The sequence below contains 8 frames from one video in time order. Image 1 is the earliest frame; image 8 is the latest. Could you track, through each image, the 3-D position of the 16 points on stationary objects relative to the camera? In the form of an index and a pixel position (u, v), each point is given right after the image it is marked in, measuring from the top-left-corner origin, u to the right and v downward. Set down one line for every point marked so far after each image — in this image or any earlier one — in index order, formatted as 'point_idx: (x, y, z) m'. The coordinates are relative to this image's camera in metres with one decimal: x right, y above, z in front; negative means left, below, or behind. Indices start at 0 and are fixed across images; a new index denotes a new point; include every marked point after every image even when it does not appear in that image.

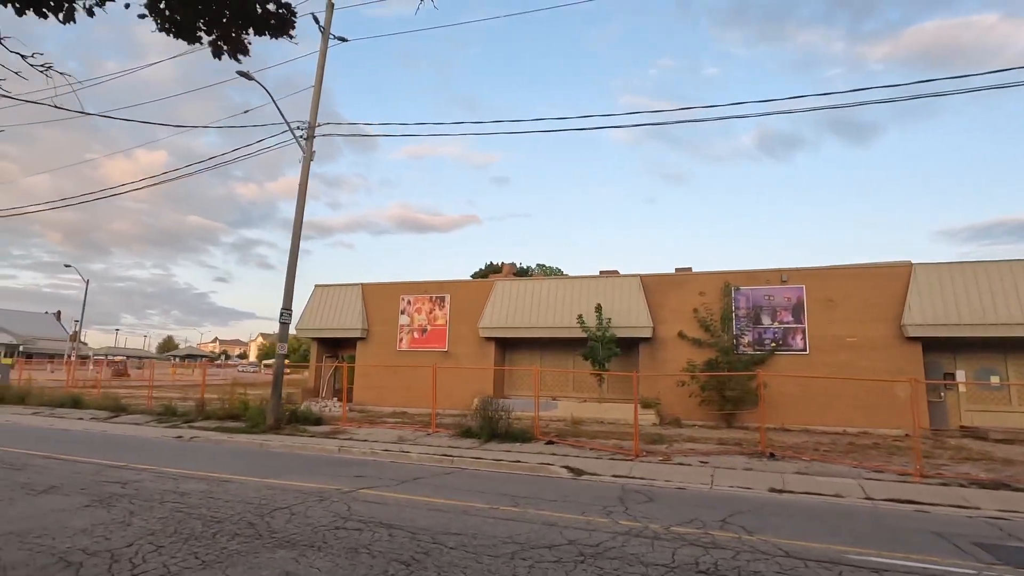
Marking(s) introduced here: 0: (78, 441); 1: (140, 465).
0: (-11.7, -4.1, +15.8) m
1: (-7.0, -3.3, +10.9) m
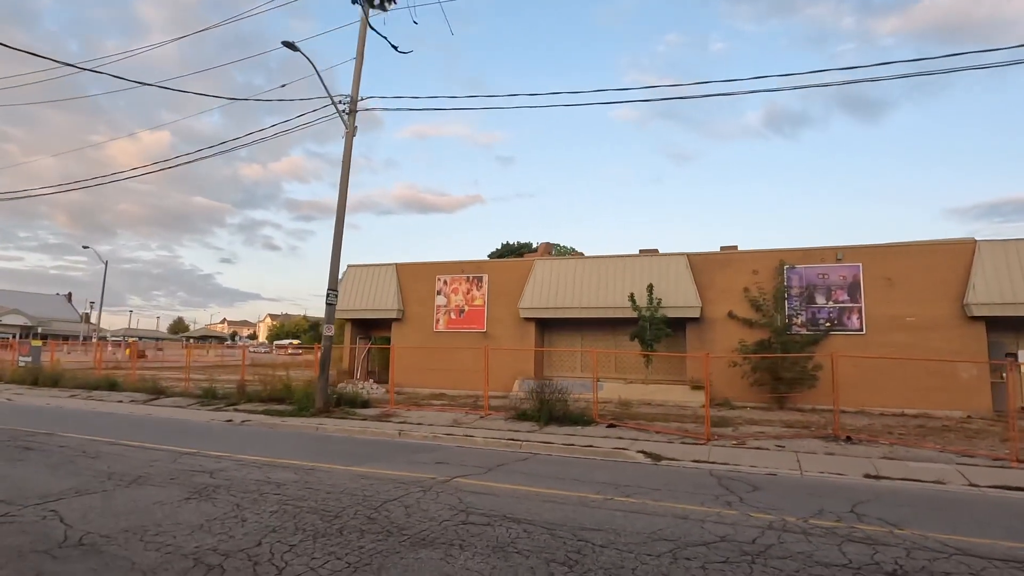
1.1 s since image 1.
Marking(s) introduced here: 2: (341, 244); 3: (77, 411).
0: (-10.1, -3.6, +15.4) m
1: (-5.4, -3.0, +10.6) m
2: (-5.3, +1.3, +18.1) m
3: (-13.9, -3.9, +18.7) m
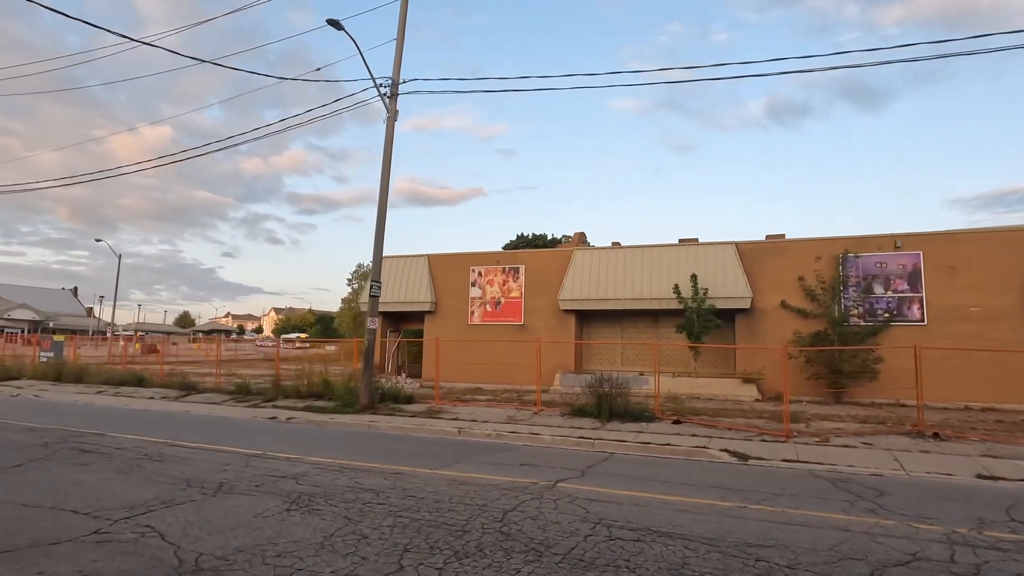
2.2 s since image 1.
0: (-8.6, -3.4, +14.8) m
1: (-3.9, -2.8, +9.9) m
2: (-3.8, +1.6, +17.3) m
3: (-12.3, -3.7, +18.0) m
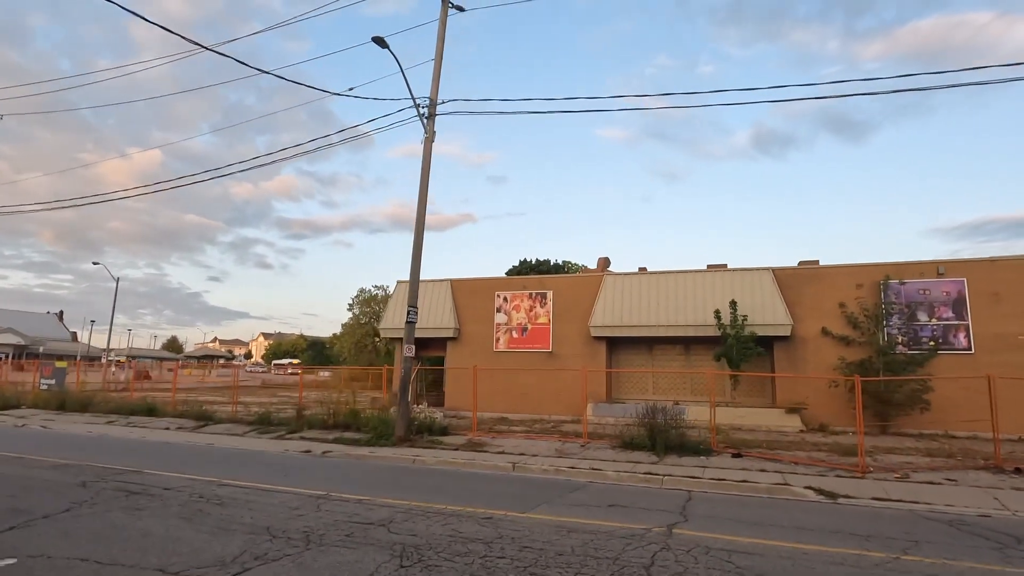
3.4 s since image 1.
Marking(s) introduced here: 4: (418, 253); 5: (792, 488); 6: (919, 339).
0: (-7.3, -4.0, +13.8) m
1: (-2.5, -3.2, +9.0) m
2: (-2.6, +0.9, +16.7) m
3: (-11.1, -4.4, +16.9) m
4: (-2.7, +1.0, +16.6) m
5: (+5.3, -3.8, +11.1) m
6: (+13.1, -1.6, +18.8) m
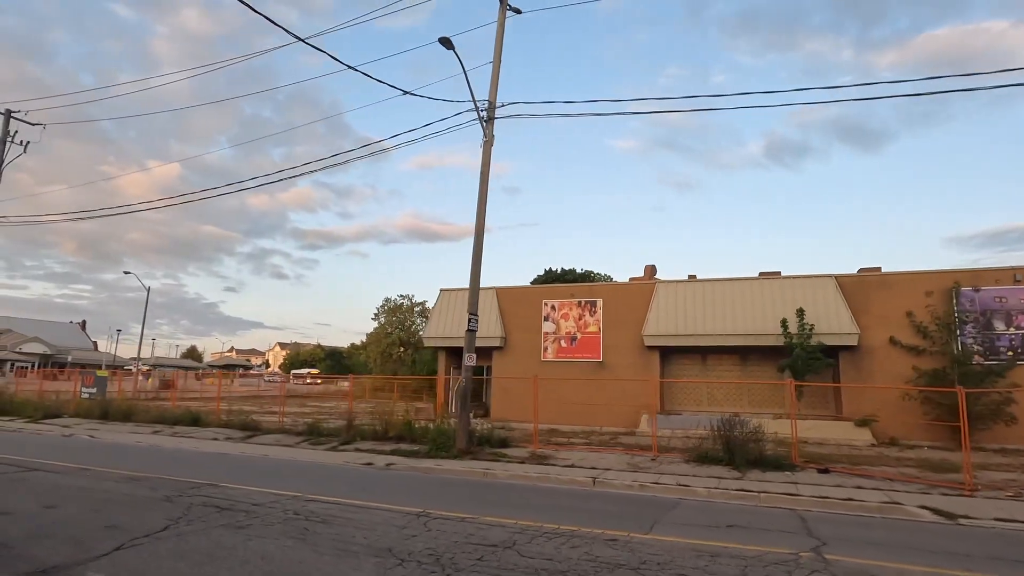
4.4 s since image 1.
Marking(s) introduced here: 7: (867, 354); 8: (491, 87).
0: (-5.6, -4.1, +13.4) m
1: (-1.0, -3.2, +8.5) m
2: (-0.9, +0.7, +16.2) m
3: (-9.4, -4.6, +16.6) m
4: (-0.9, +0.8, +16.2) m
5: (+6.9, -3.9, +10.4) m
6: (+14.9, -1.9, +17.9) m
7: (+11.7, -2.2, +19.2) m
8: (-0.6, +5.8, +16.8) m
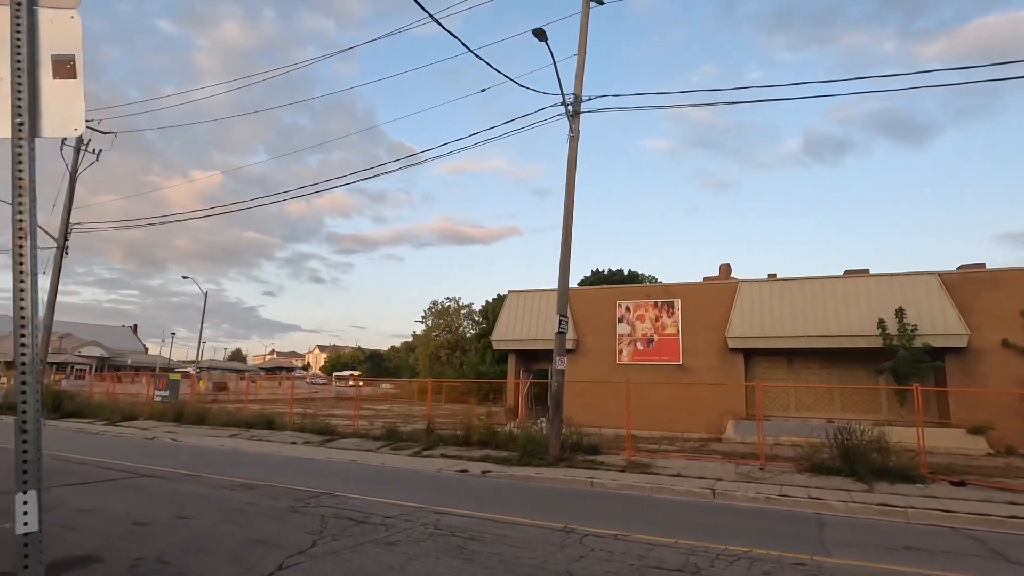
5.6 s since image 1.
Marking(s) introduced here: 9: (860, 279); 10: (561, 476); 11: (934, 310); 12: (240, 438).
0: (-3.3, -4.1, +13.0) m
1: (+1.1, -3.2, +7.9) m
2: (+1.6, +0.7, +15.6) m
3: (-6.9, -4.7, +16.4) m
4: (+1.5, +0.8, +15.6) m
5: (+9.1, -3.8, +9.3) m
6: (+17.4, -1.7, +16.5) m
7: (+14.3, -2.1, +17.9) m
8: (+1.8, +5.8, +16.2) m
9: (+11.7, +0.3, +19.7) m
10: (+1.1, -4.2, +13.1) m
11: (+13.2, -0.7, +18.3) m
12: (-9.2, -5.0, +19.7) m
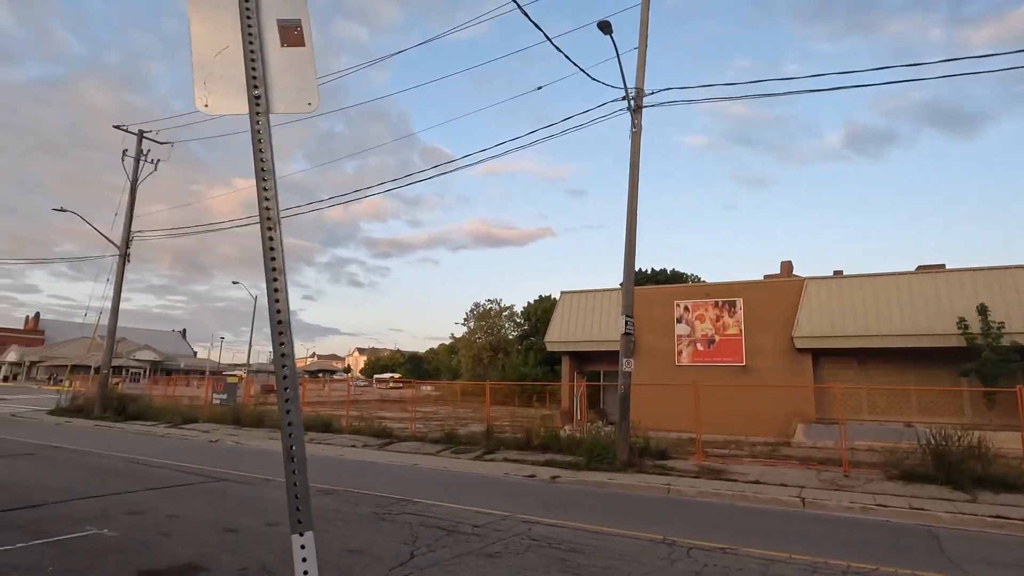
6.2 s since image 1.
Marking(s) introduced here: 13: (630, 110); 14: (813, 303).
0: (-1.7, -4.2, +12.8) m
1: (+2.3, -3.2, +7.4) m
2: (+3.2, +0.7, +15.2) m
3: (-5.1, -4.8, +16.4) m
4: (+3.2, +0.8, +15.1) m
5: (+10.4, -3.7, +8.4) m
6: (+19.1, -1.5, +15.1) m
7: (+16.1, -1.9, +16.7) m
8: (+3.4, +5.8, +15.7) m
9: (+13.6, +0.5, +18.7) m
10: (+2.7, -4.2, +12.7) m
11: (+15.0, -0.6, +17.2) m
12: (-7.2, -5.2, +19.8) m
13: (+3.2, +4.9, +16.0) m
14: (+10.2, -0.5, +19.9) m
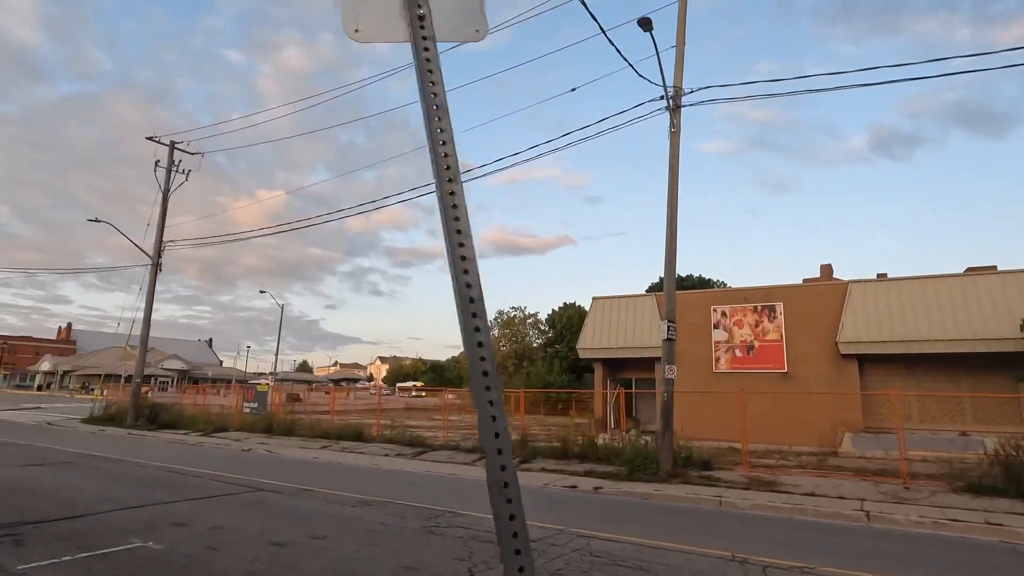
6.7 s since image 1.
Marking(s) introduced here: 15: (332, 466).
0: (-0.8, -4.3, +12.4) m
1: (+3.0, -3.2, +7.0) m
2: (+4.1, +0.6, +14.7) m
3: (-4.1, -4.9, +16.1) m
4: (+4.1, +0.7, +14.6) m
5: (+11.1, -3.7, +7.7) m
6: (+20.0, -1.5, +14.0) m
7: (+17.1, -2.0, +15.8) m
8: (+4.3, +5.7, +15.3) m
9: (+14.7, +0.4, +17.9) m
10: (+3.5, -4.3, +12.2) m
11: (+16.1, -0.6, +16.3) m
12: (-6.1, -5.4, +19.6) m
13: (+4.2, +4.8, +15.6) m
14: (+11.3, -0.6, +19.2) m
15: (-4.9, -4.9, +16.0) m
